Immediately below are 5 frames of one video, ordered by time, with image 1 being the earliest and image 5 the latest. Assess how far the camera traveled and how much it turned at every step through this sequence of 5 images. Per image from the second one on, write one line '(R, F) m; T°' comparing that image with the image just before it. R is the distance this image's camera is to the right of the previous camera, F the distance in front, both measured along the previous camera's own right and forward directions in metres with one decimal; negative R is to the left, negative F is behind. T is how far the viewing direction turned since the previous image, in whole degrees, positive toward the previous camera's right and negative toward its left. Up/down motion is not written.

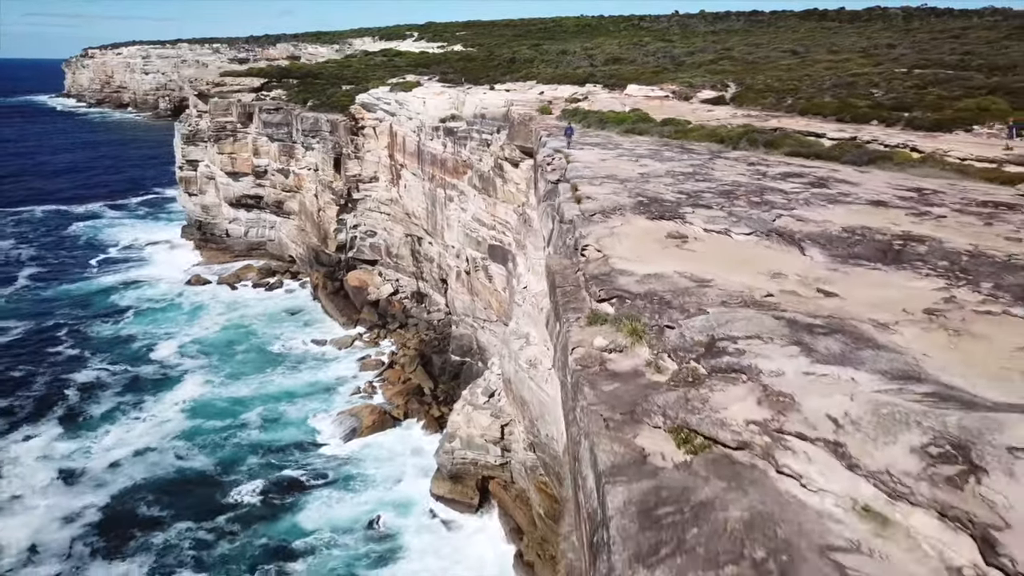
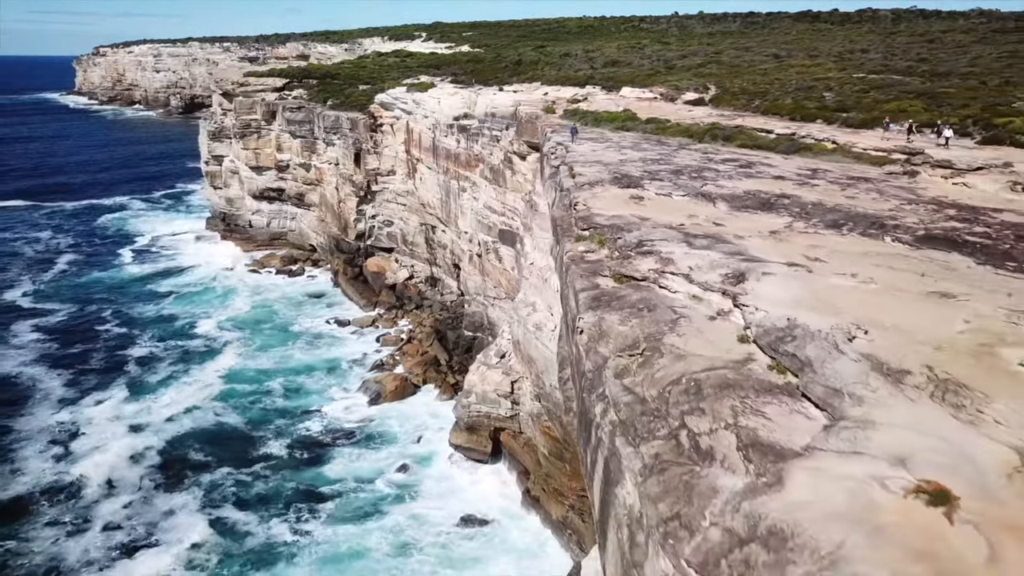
(-0.2, -4.0) m; 0°
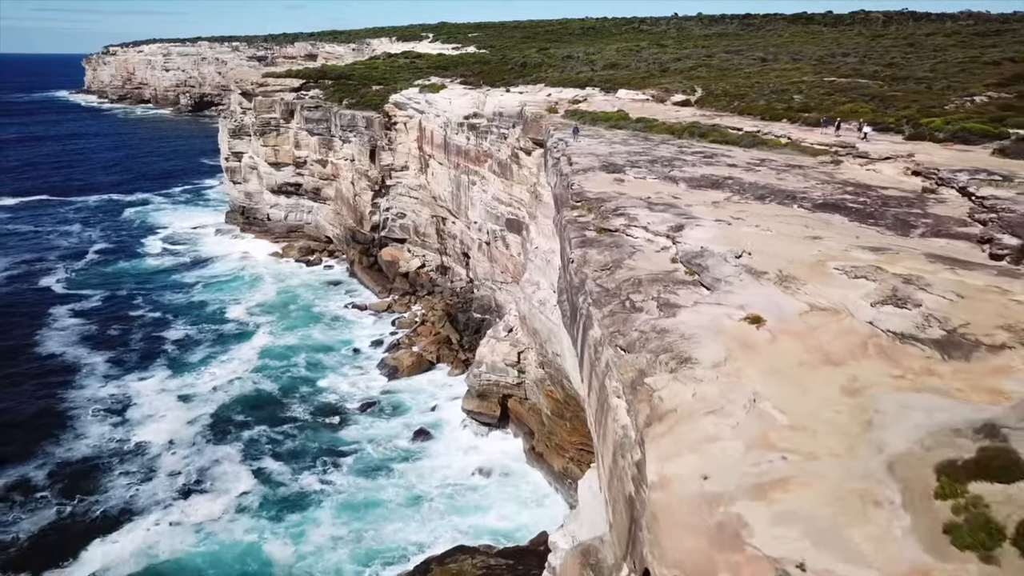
(-0.1, -3.5) m; 0°
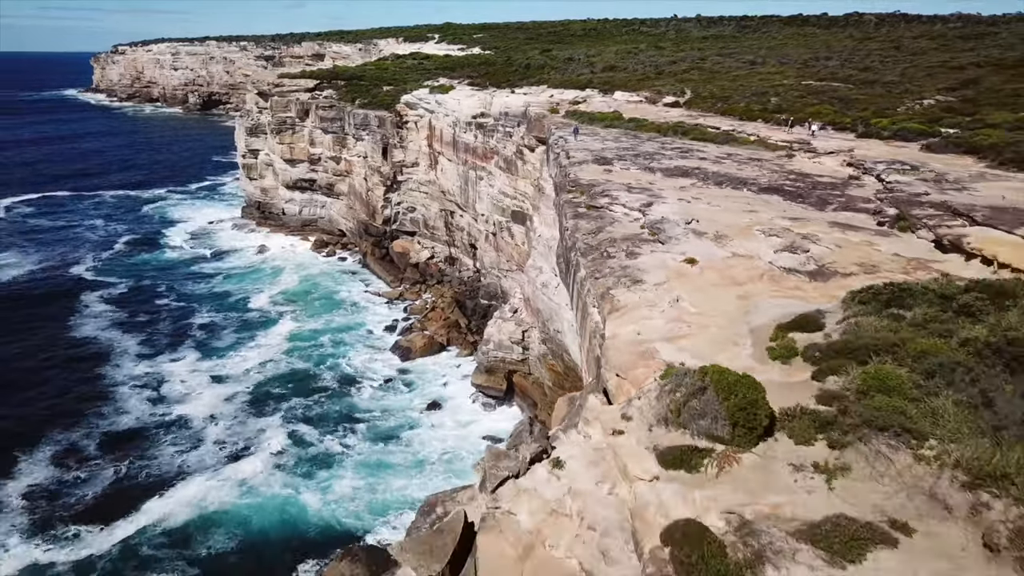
(-0.1, -3.3) m; 0°
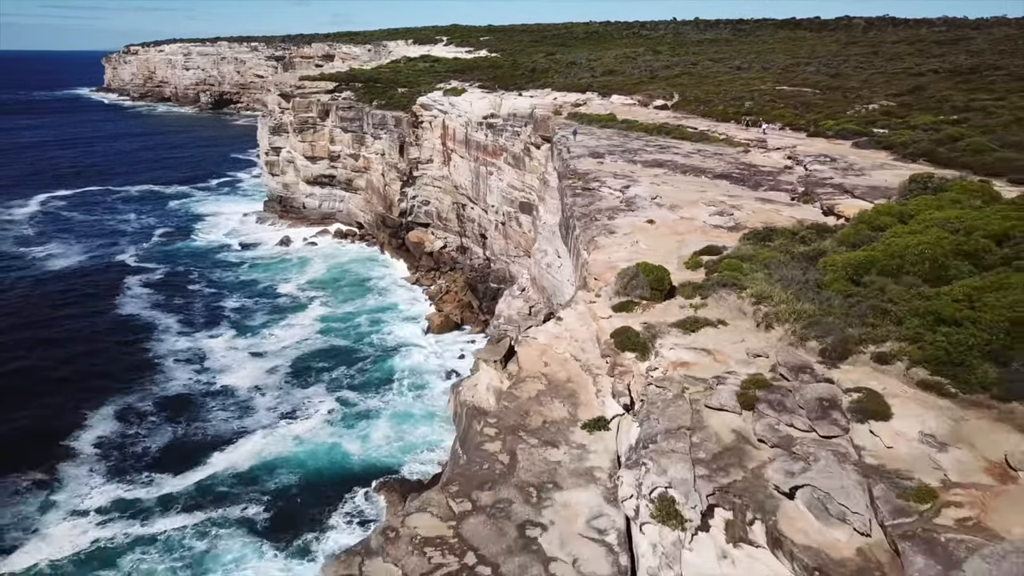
(-0.2, -4.9) m; 0°
